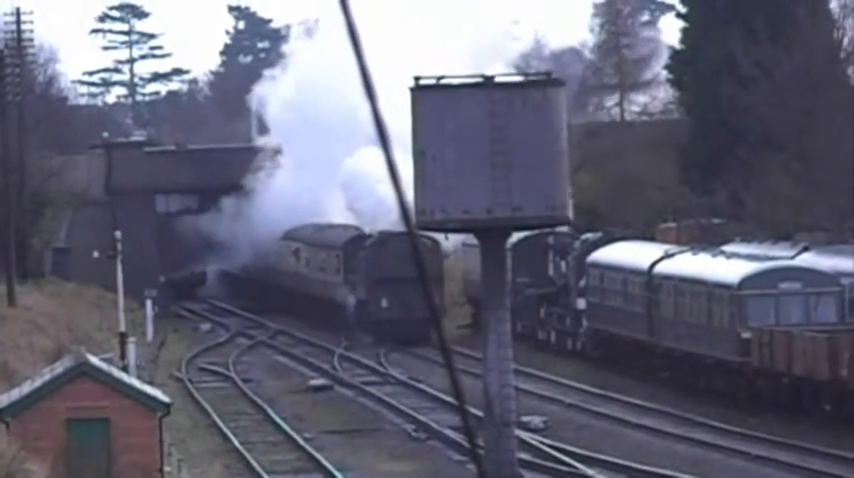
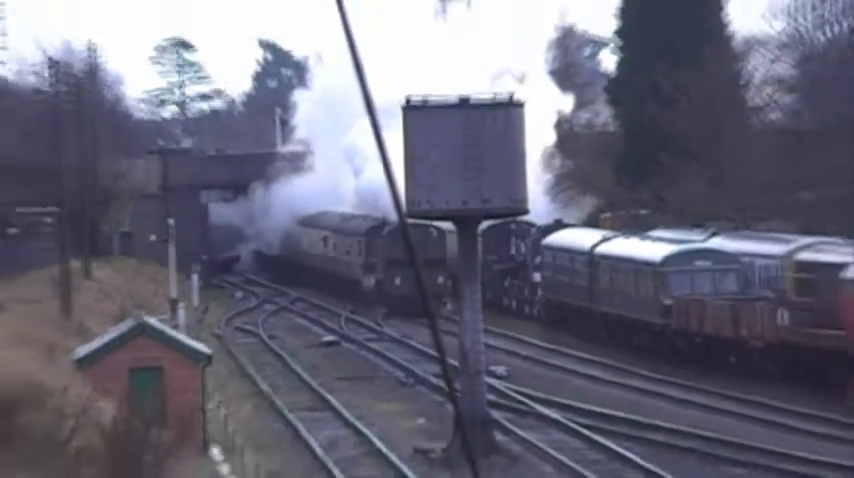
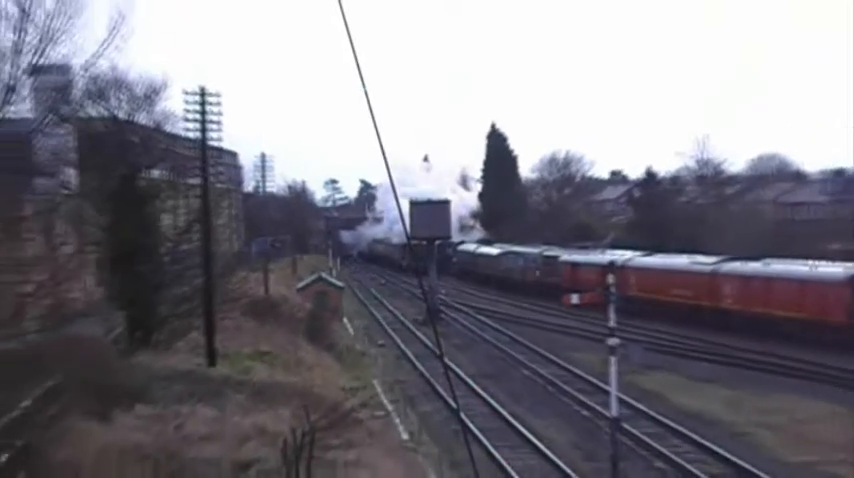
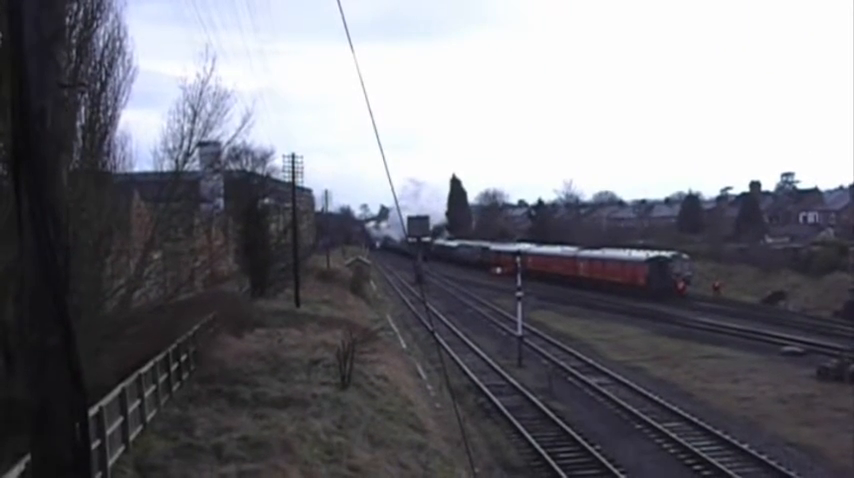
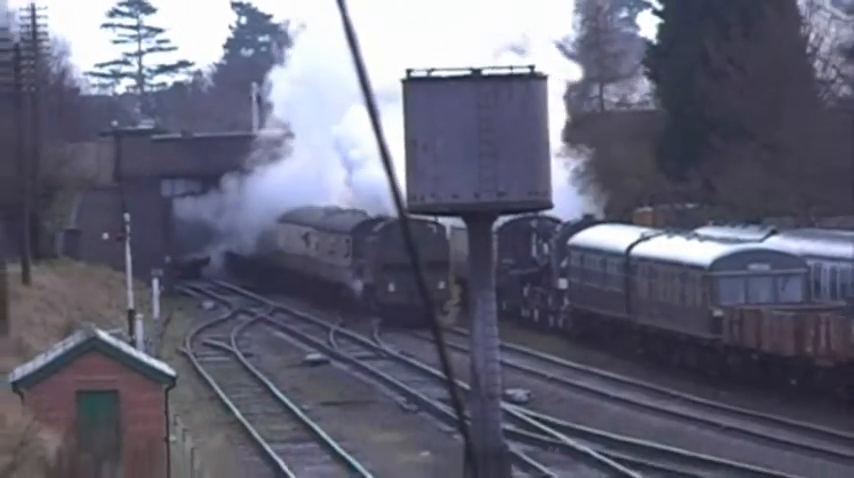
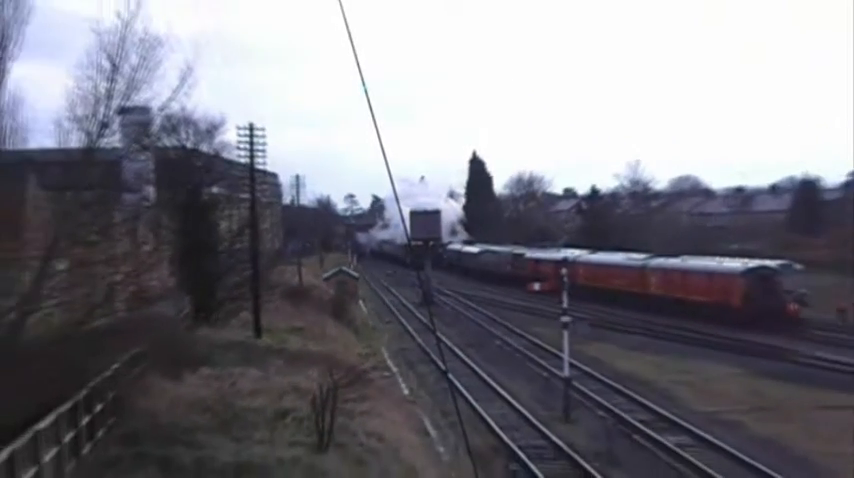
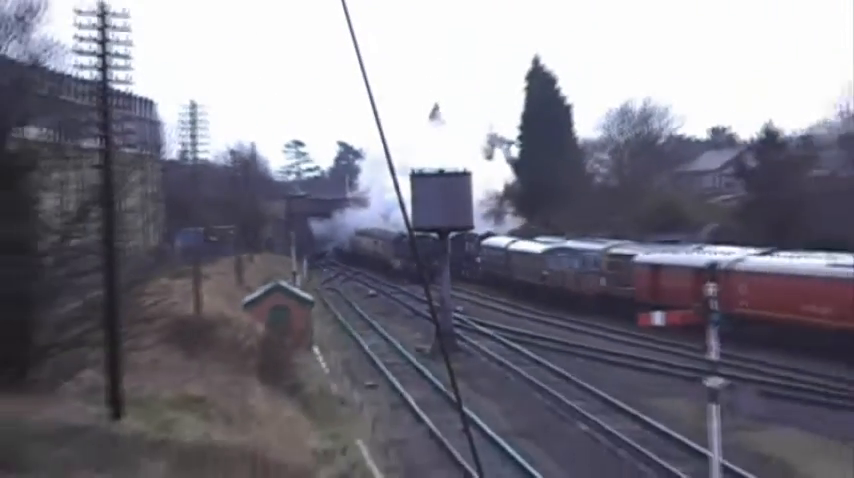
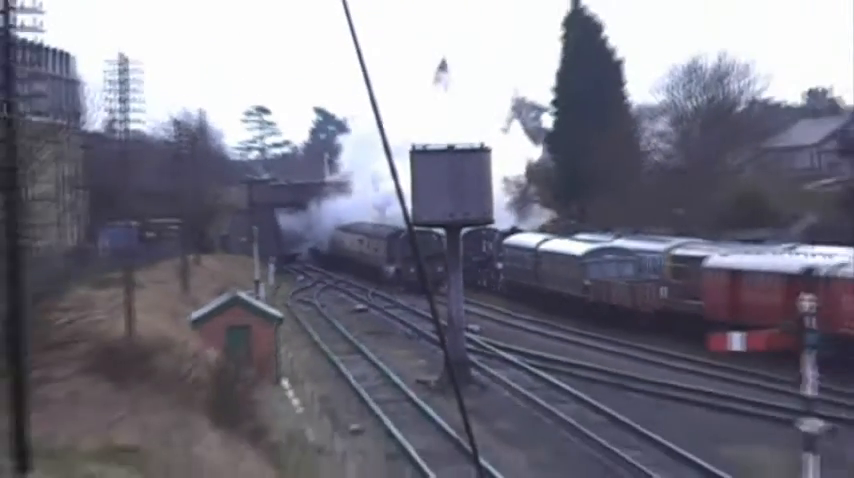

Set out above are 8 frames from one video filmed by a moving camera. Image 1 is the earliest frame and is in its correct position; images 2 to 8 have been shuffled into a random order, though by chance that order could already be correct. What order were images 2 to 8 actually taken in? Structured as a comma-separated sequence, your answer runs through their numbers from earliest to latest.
5, 2, 8, 7, 3, 6, 4
